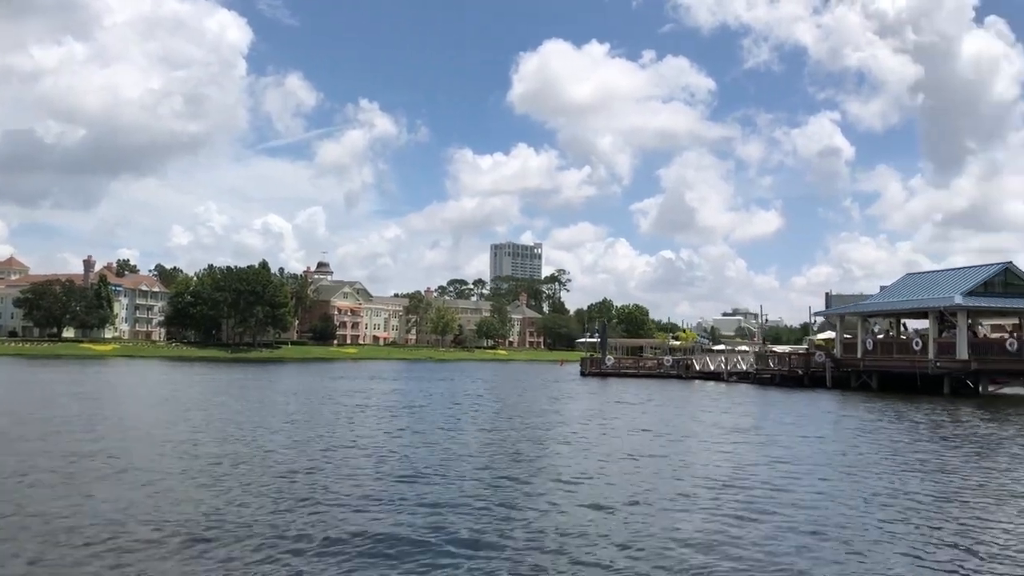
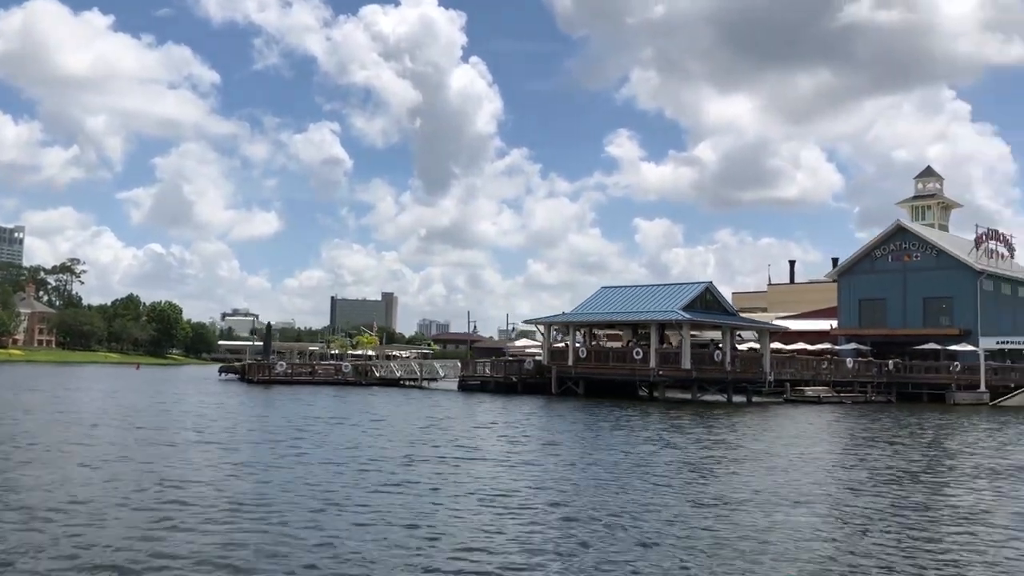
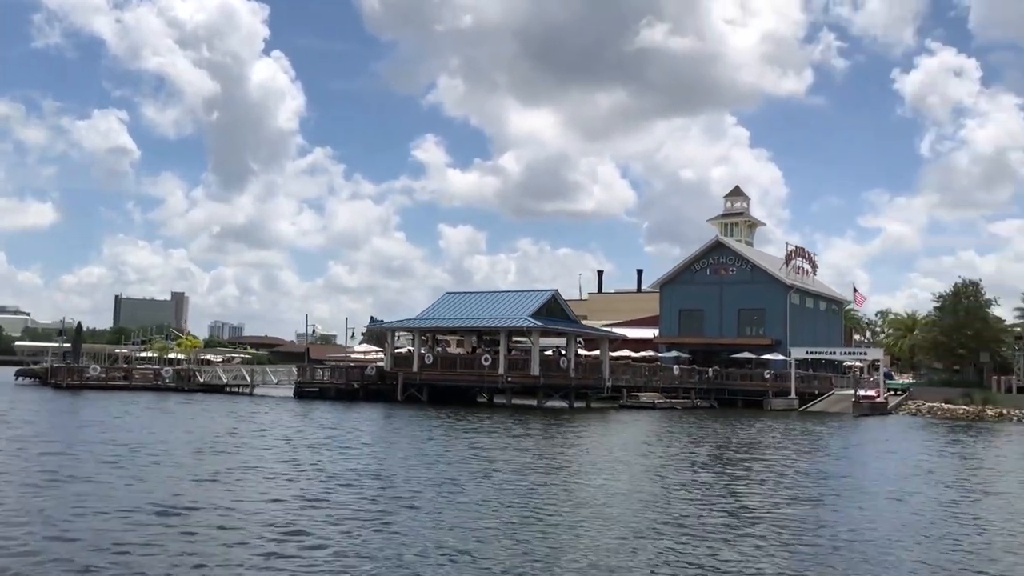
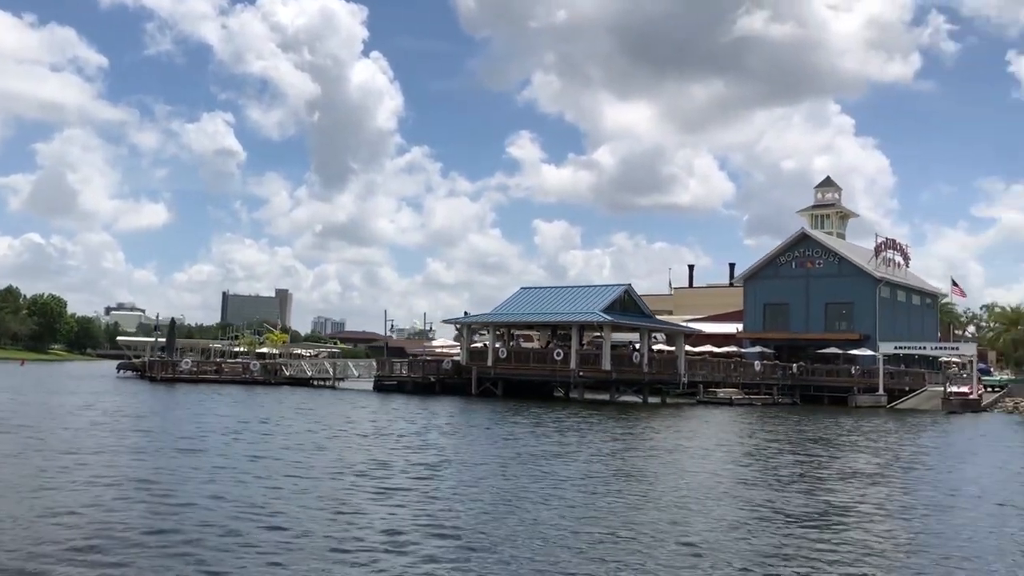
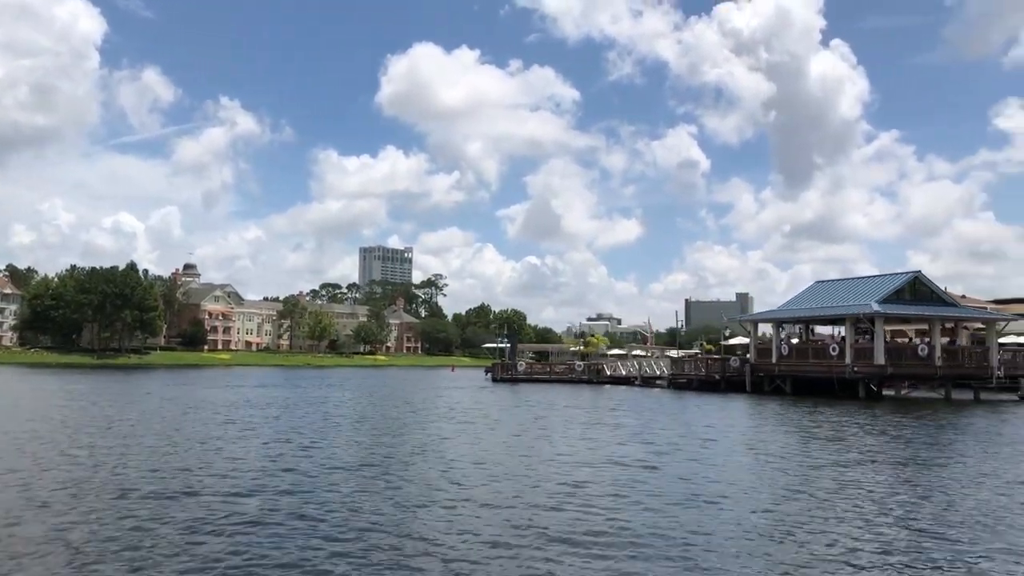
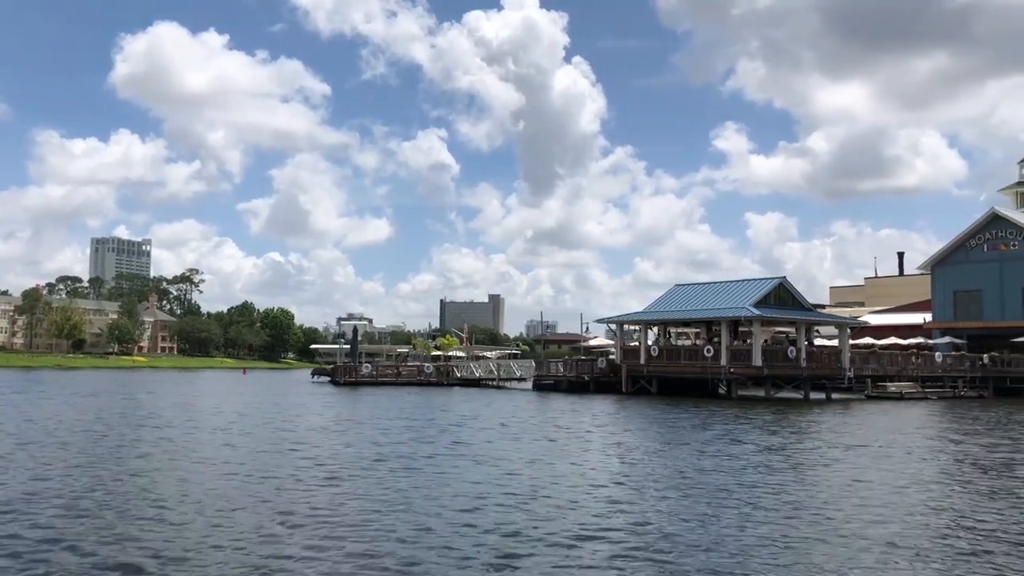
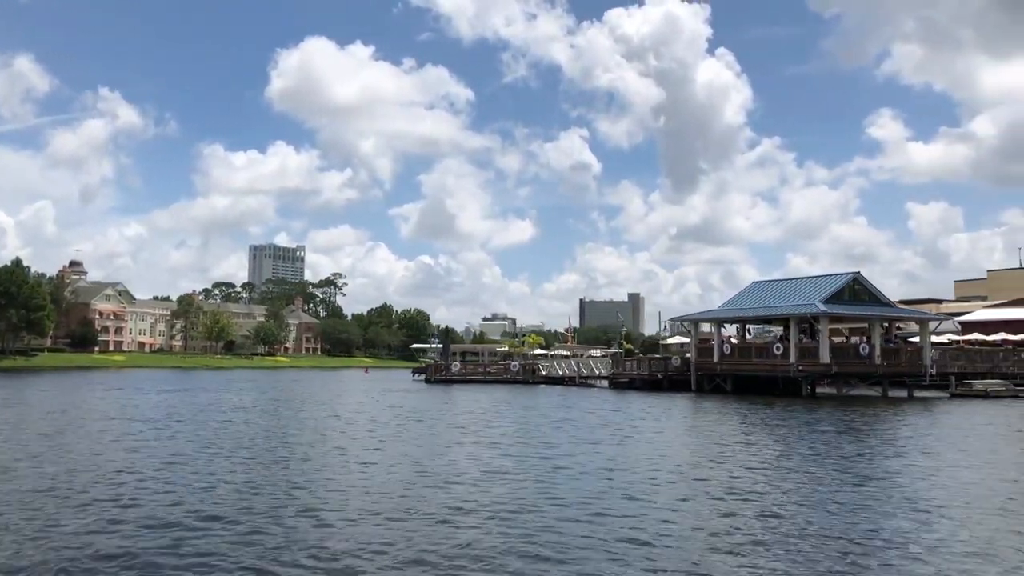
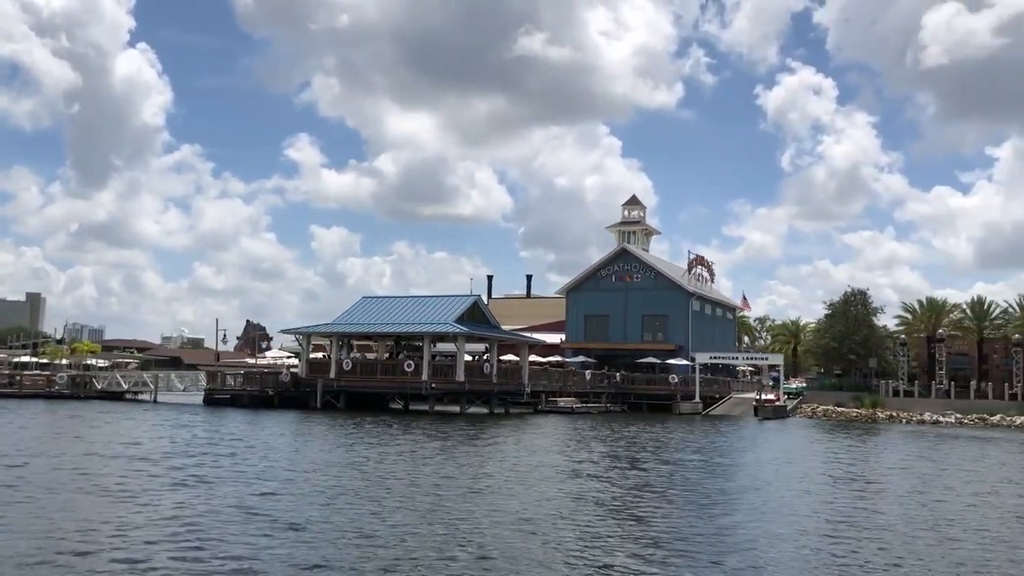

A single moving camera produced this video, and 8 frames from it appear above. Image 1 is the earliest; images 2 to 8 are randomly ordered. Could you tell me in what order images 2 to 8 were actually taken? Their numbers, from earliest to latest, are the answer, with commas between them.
5, 7, 6, 2, 4, 3, 8
